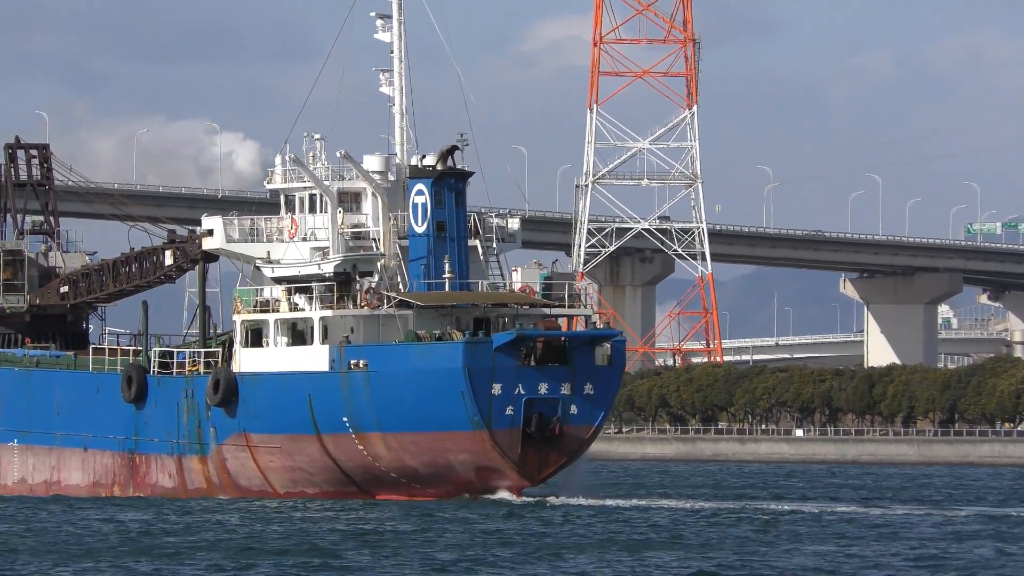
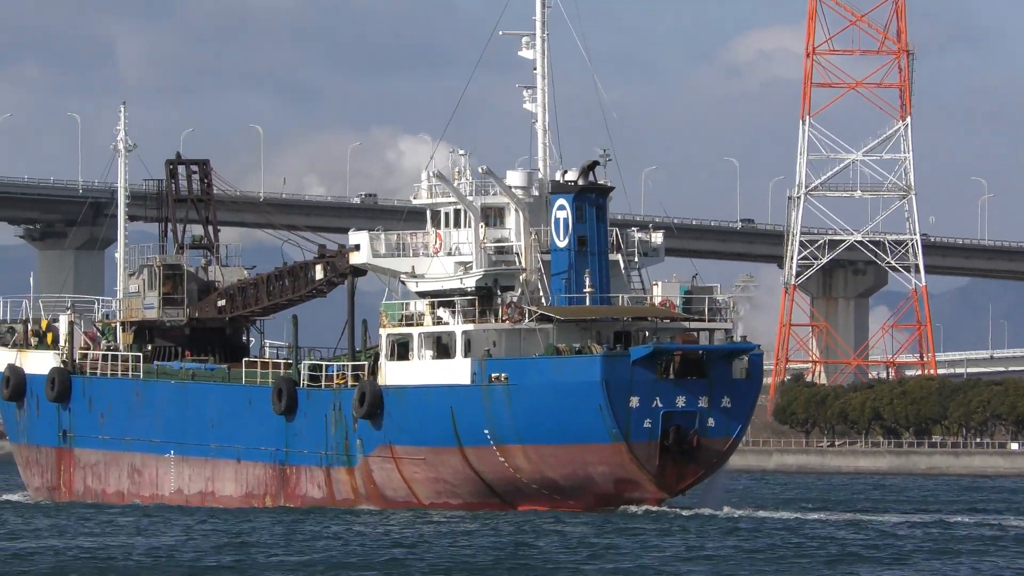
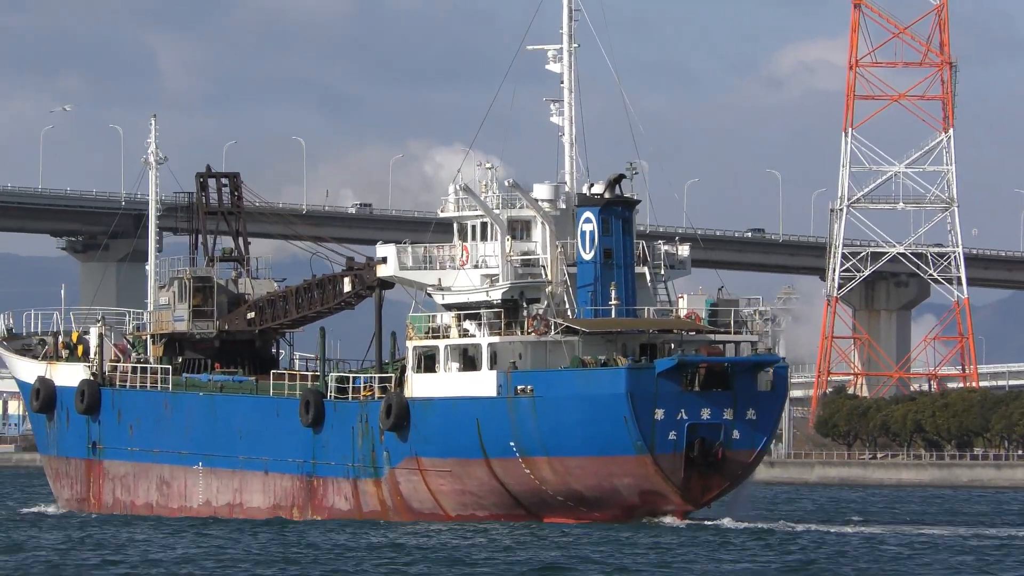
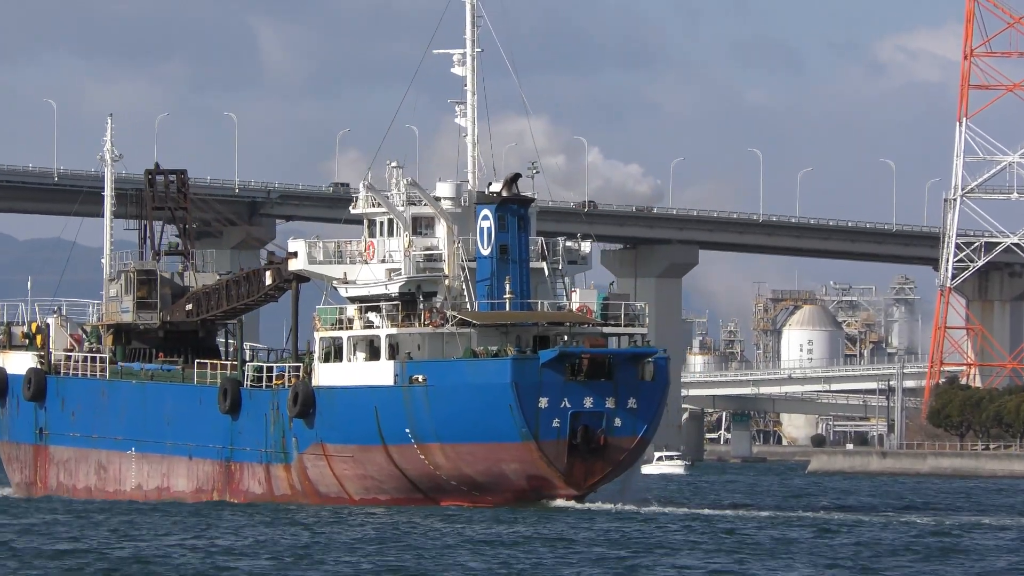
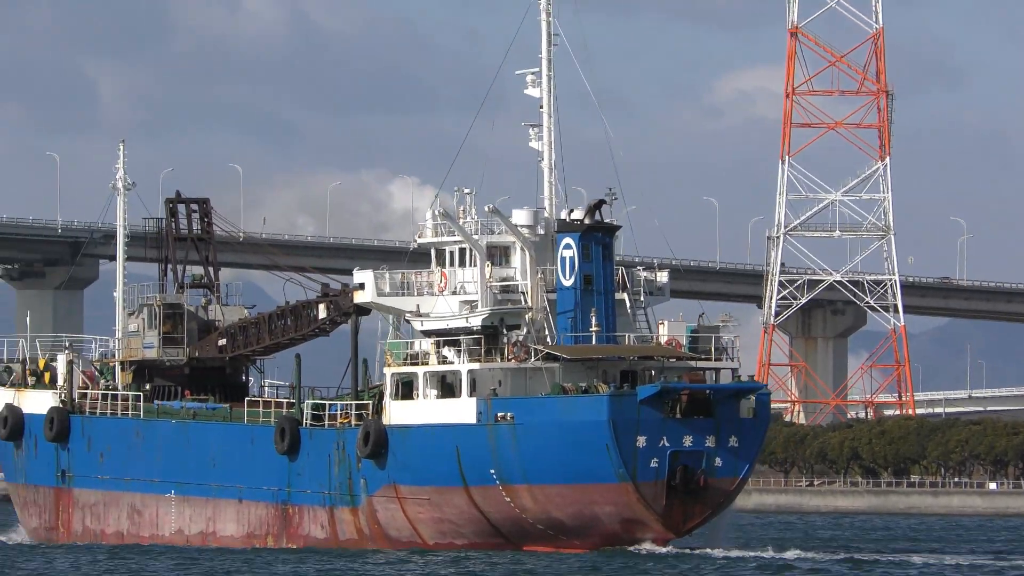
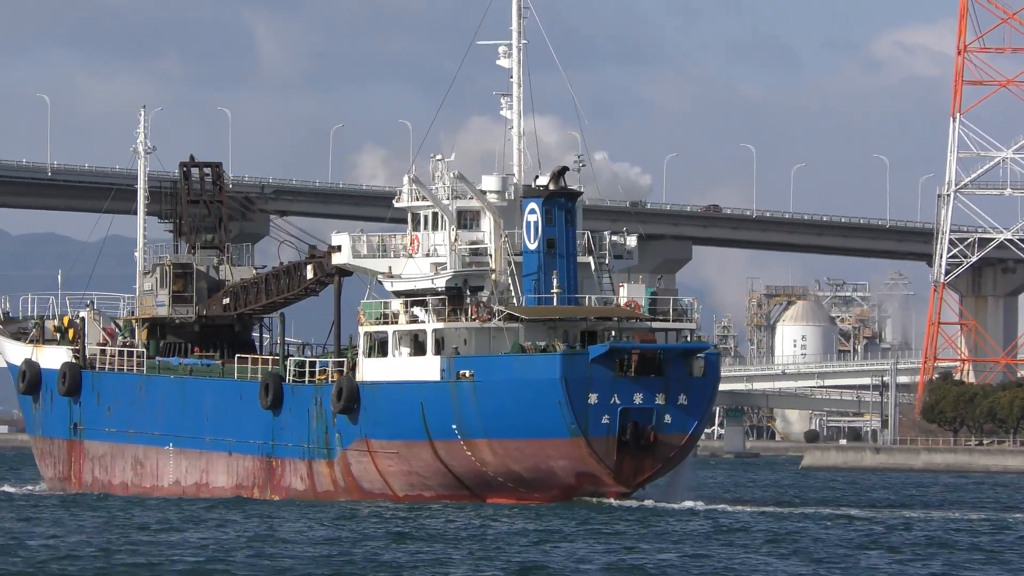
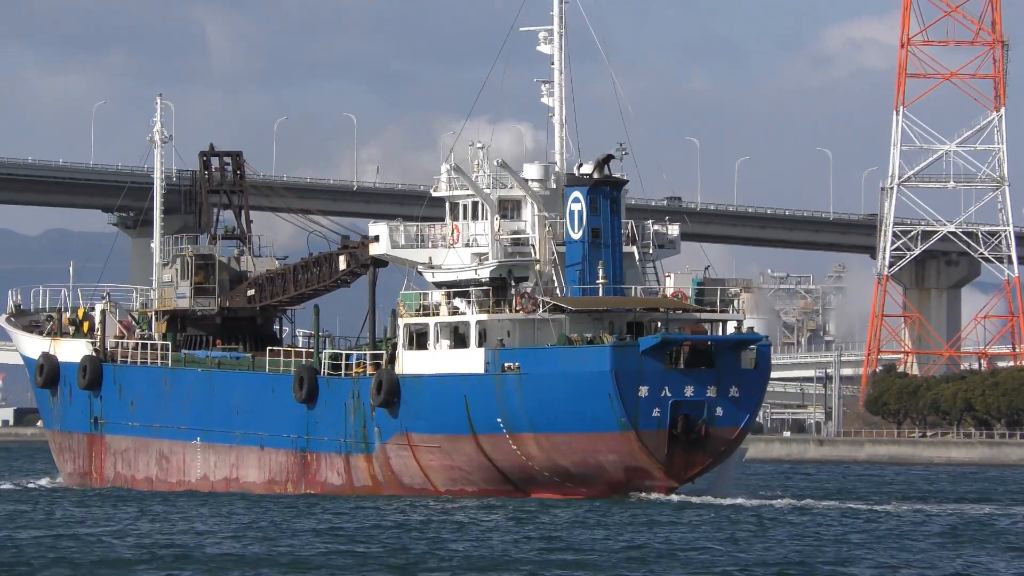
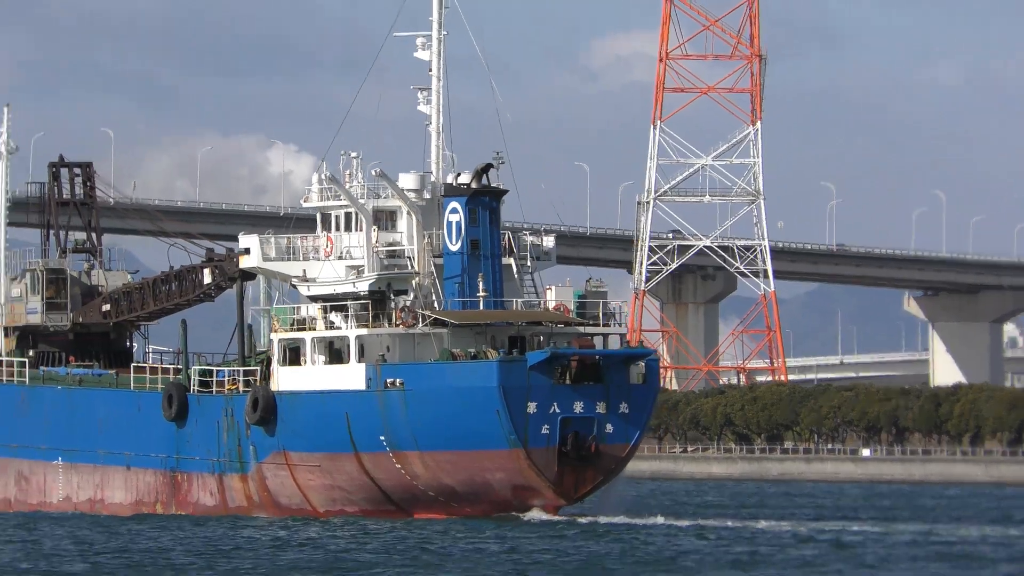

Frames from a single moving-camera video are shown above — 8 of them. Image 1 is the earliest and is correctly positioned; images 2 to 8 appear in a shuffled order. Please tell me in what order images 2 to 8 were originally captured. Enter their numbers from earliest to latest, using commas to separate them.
8, 5, 2, 3, 7, 6, 4
